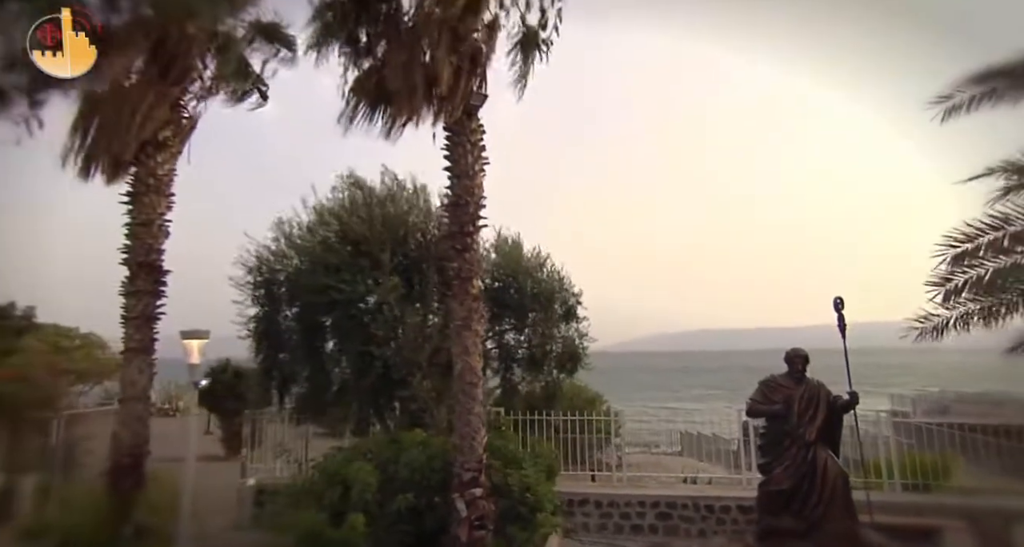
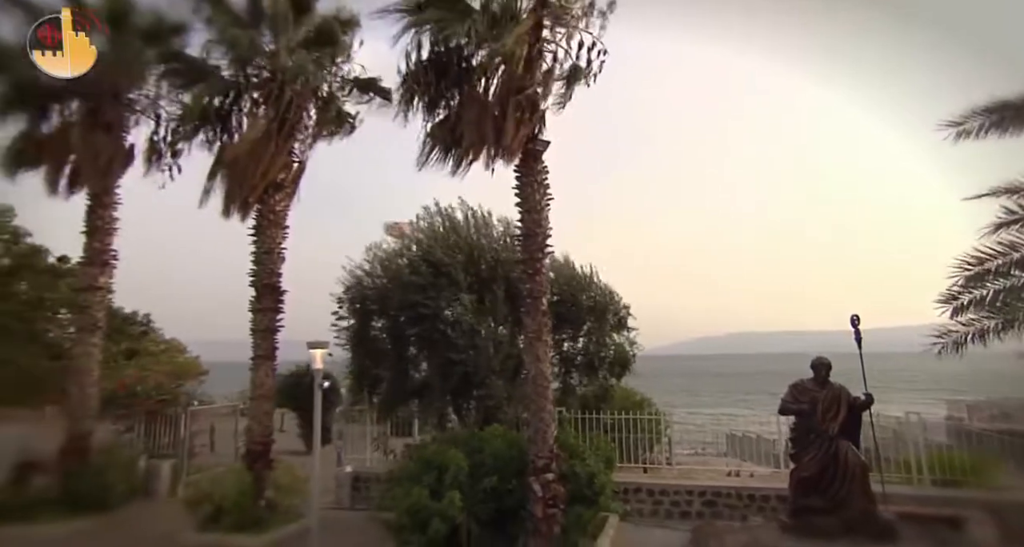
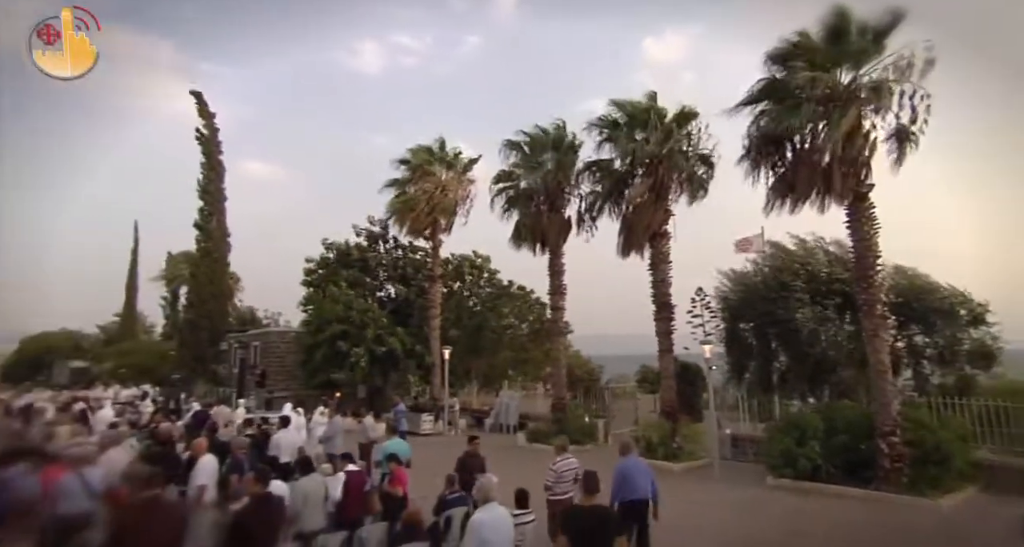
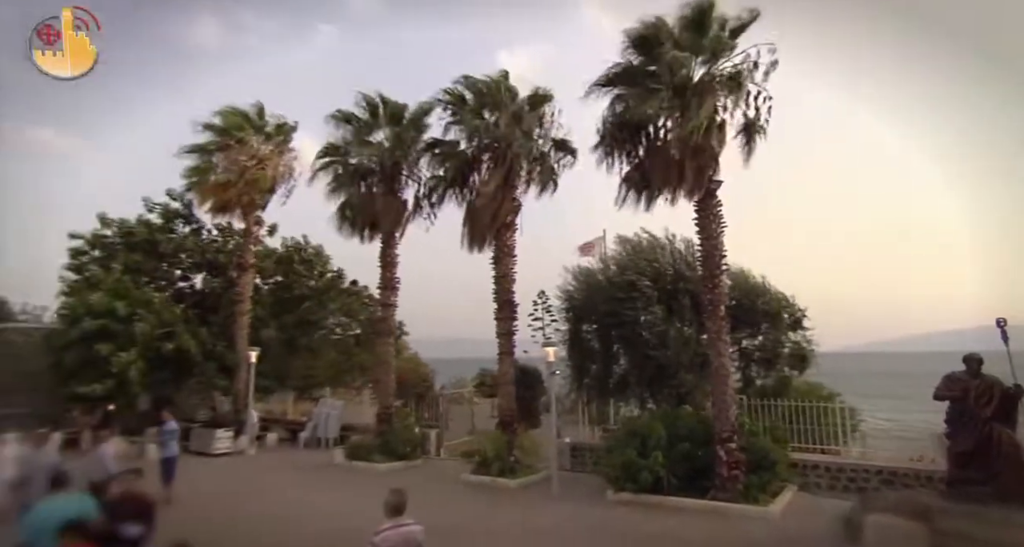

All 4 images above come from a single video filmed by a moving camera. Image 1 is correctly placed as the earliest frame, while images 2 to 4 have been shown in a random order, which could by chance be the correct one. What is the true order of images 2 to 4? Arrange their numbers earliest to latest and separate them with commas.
2, 4, 3
